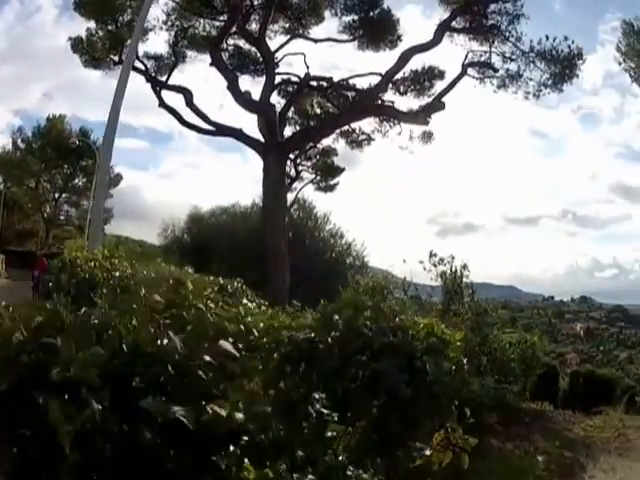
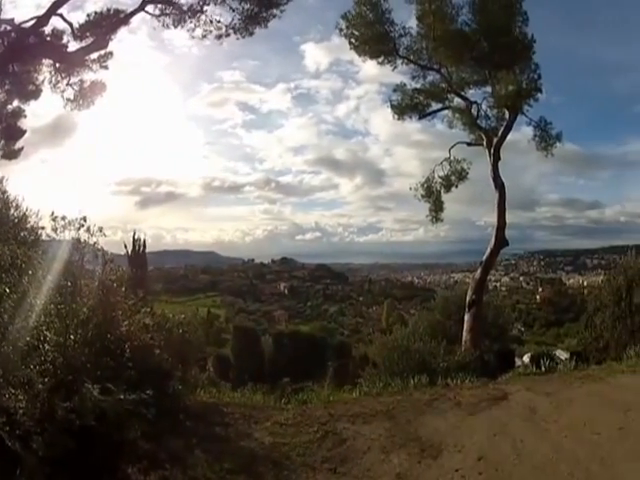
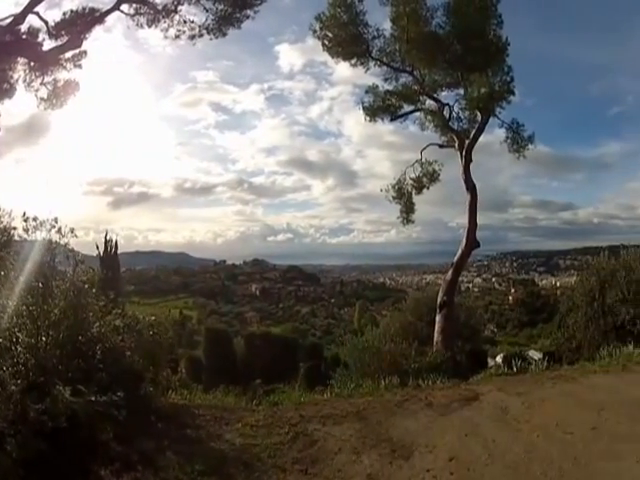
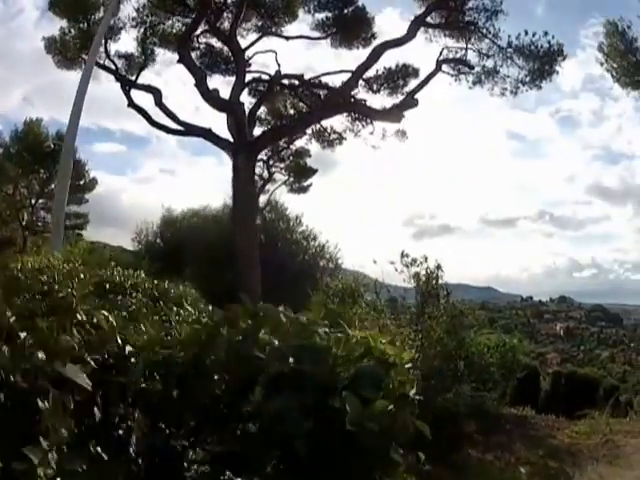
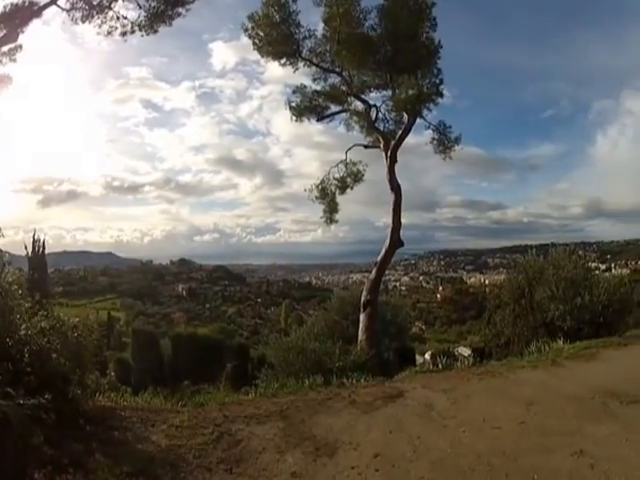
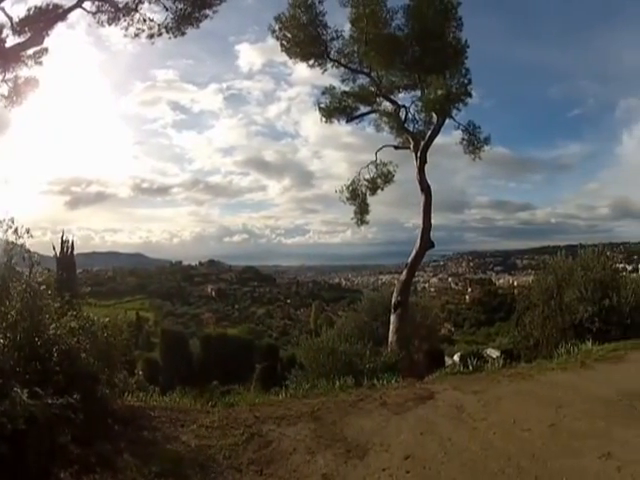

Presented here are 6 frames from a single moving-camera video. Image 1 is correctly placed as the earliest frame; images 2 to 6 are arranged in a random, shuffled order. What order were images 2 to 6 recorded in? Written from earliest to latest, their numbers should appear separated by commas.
4, 2, 3, 6, 5
